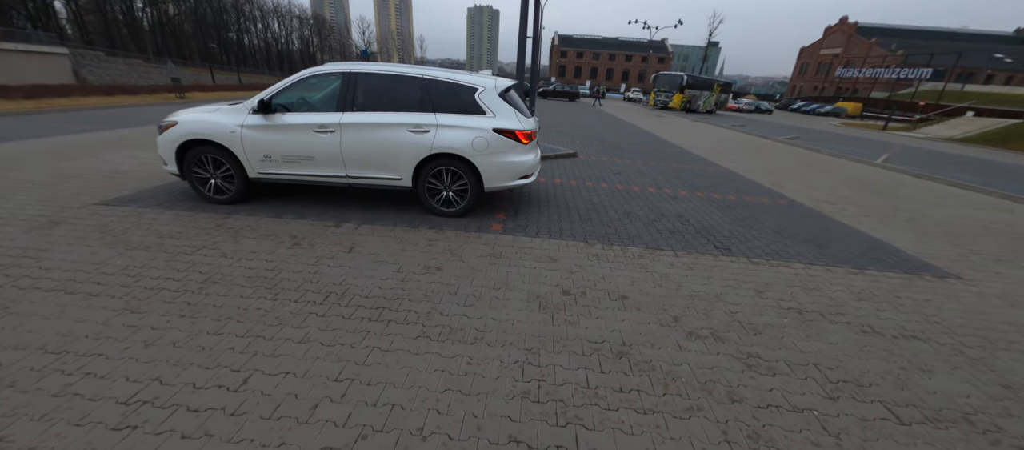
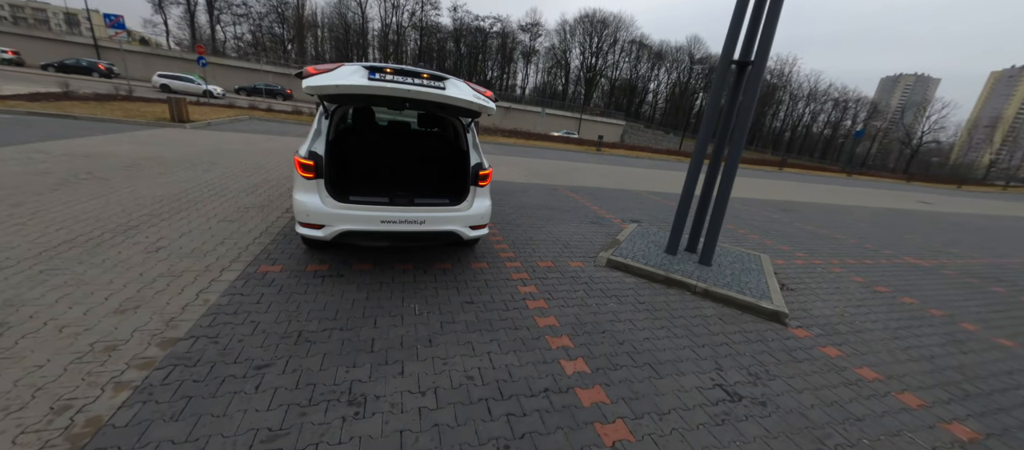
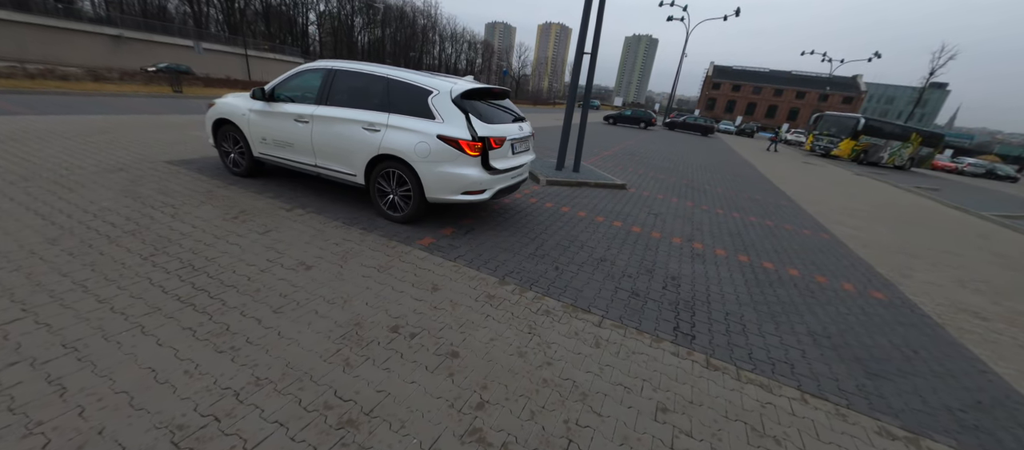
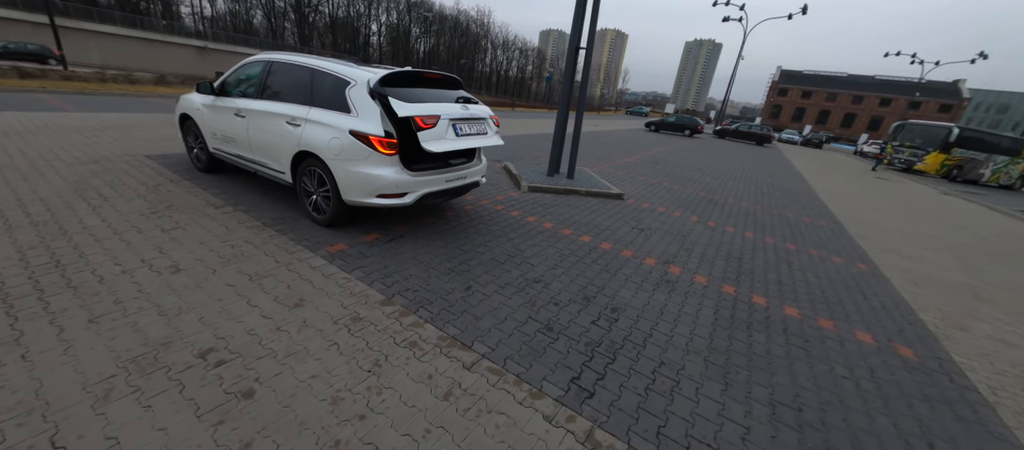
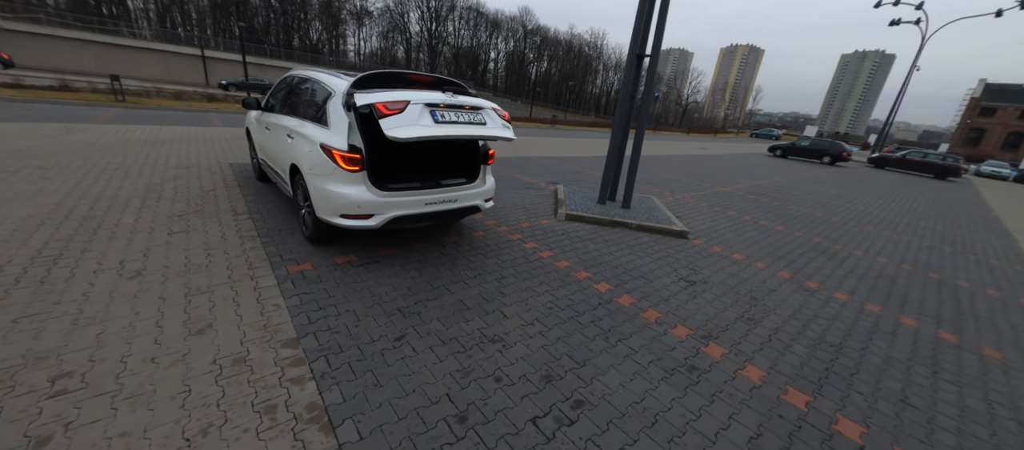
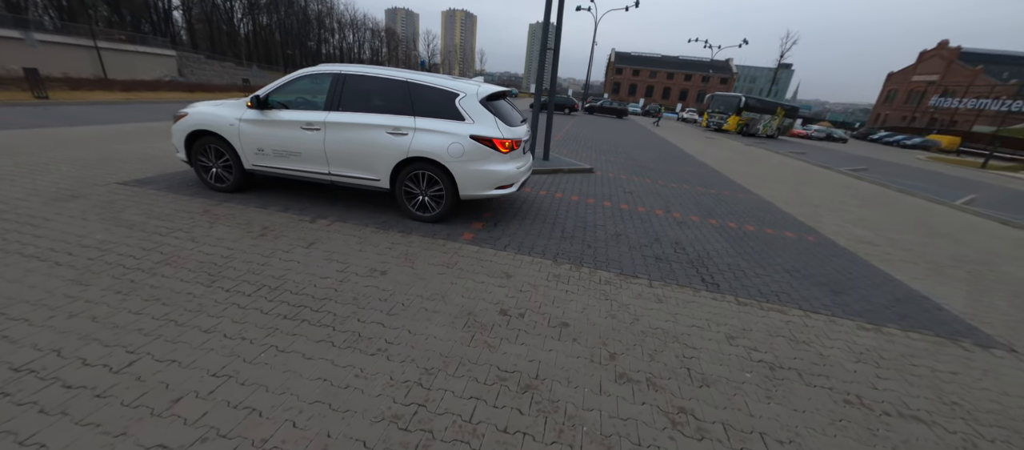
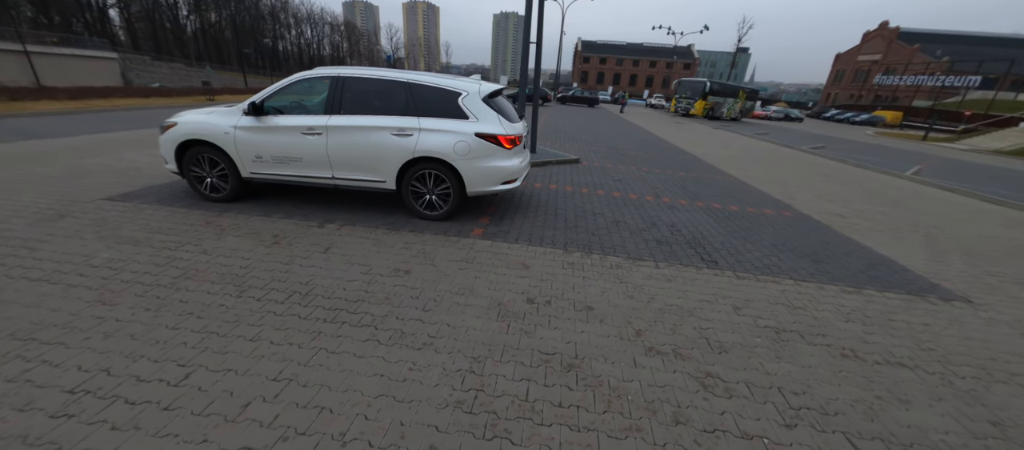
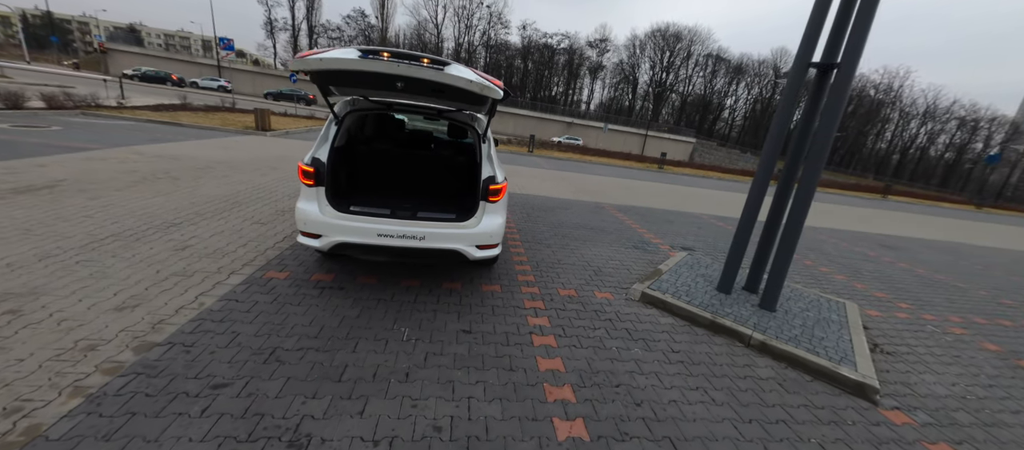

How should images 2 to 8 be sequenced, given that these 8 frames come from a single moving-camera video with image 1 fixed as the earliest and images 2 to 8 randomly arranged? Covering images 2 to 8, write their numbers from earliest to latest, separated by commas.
7, 6, 3, 4, 5, 2, 8
